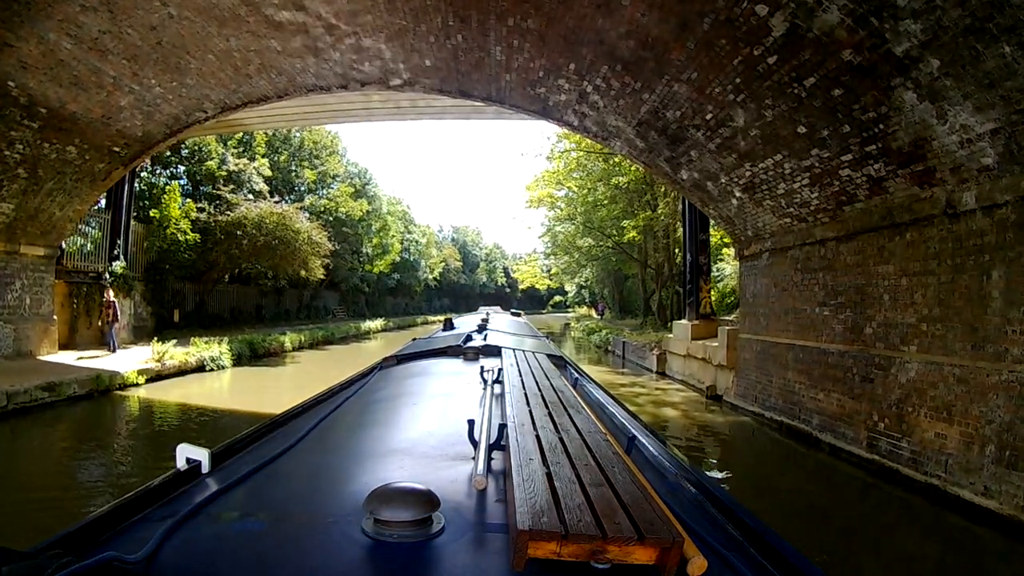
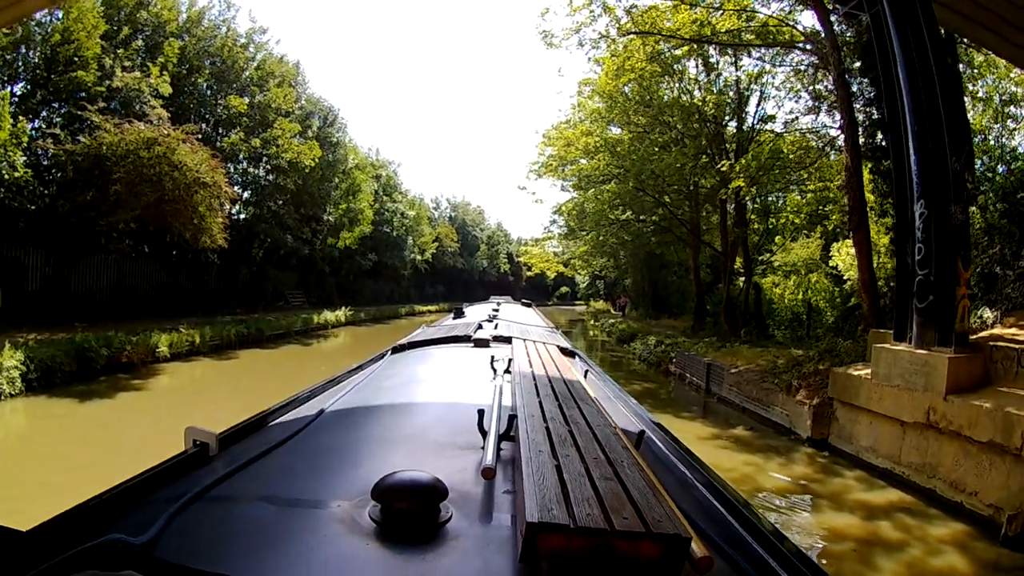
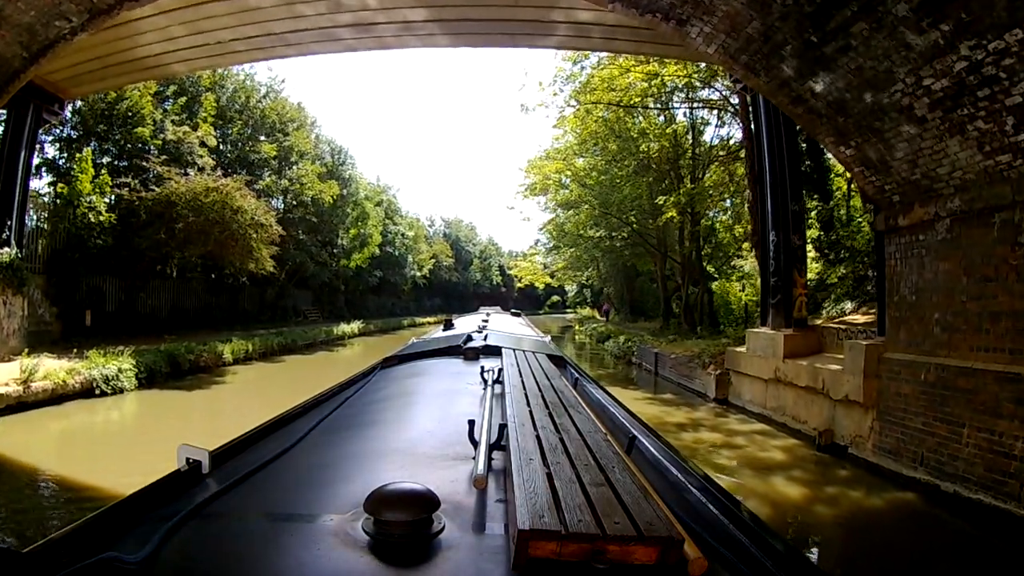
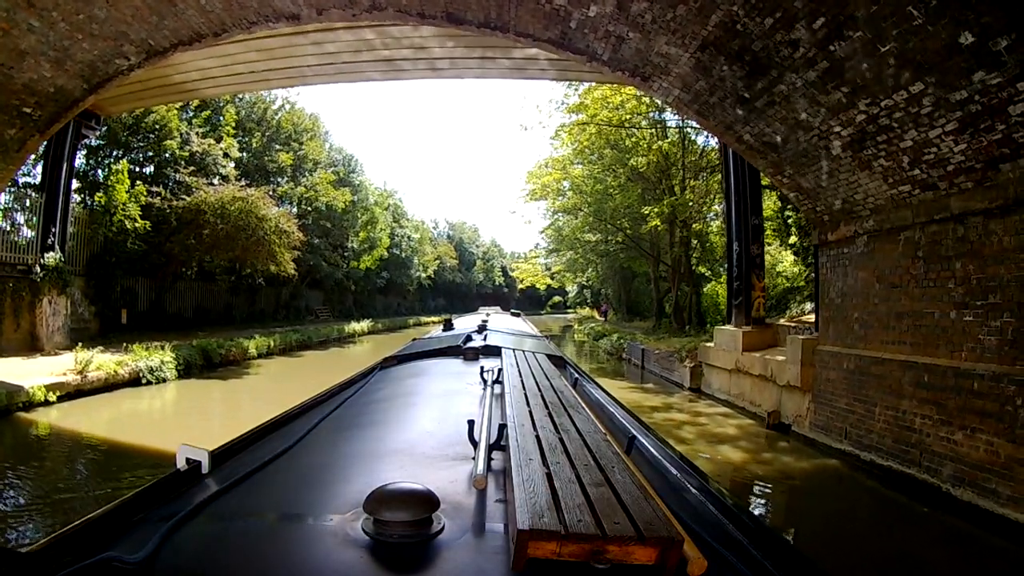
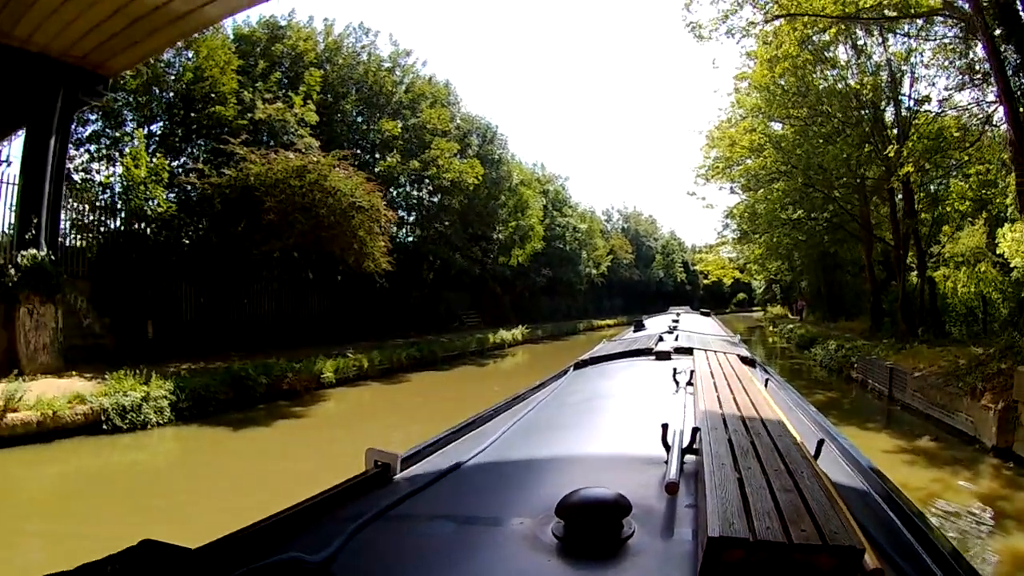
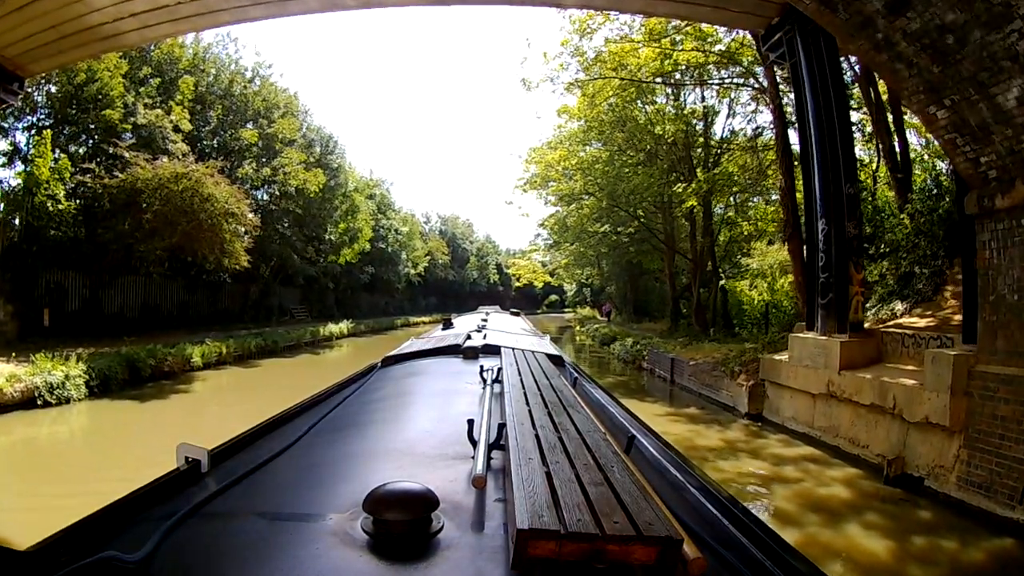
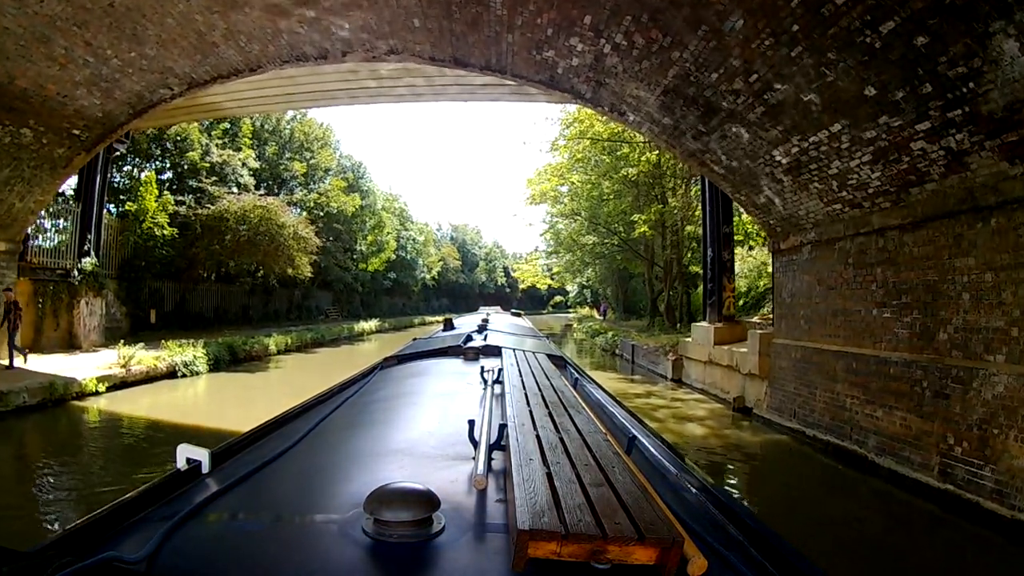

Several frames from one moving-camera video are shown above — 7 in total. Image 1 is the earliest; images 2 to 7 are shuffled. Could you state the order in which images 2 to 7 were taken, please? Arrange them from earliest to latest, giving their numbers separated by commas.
7, 4, 3, 6, 2, 5
